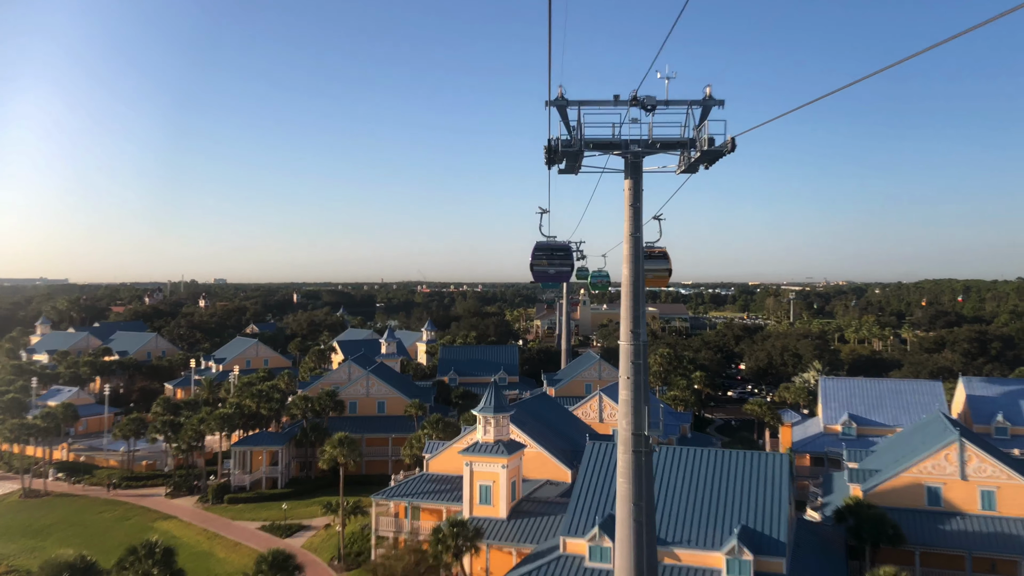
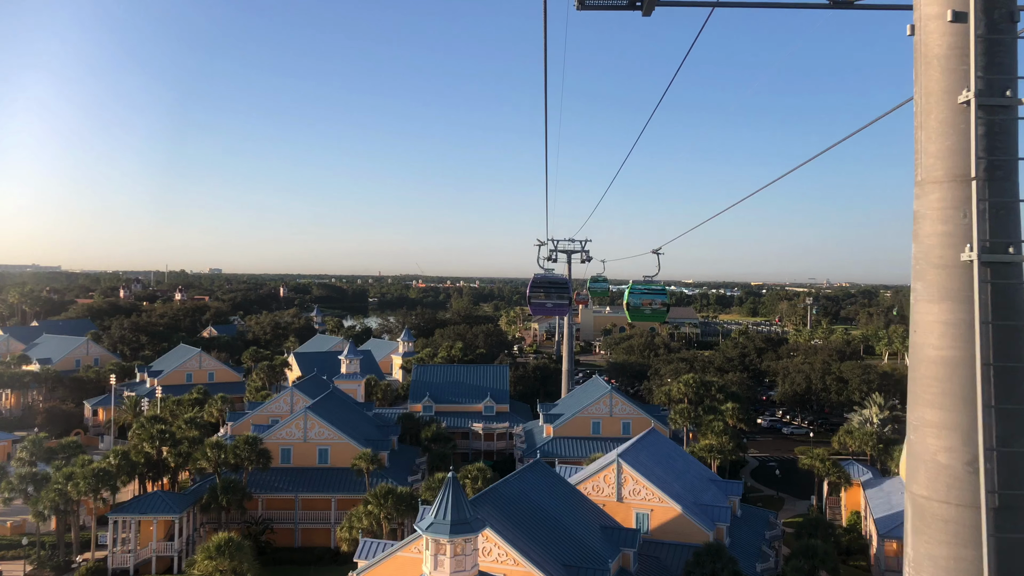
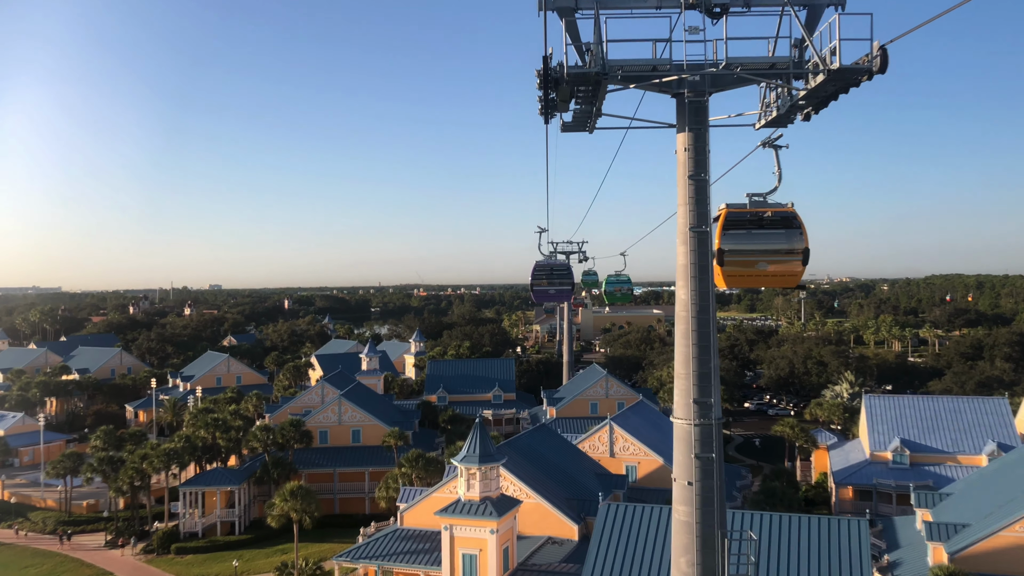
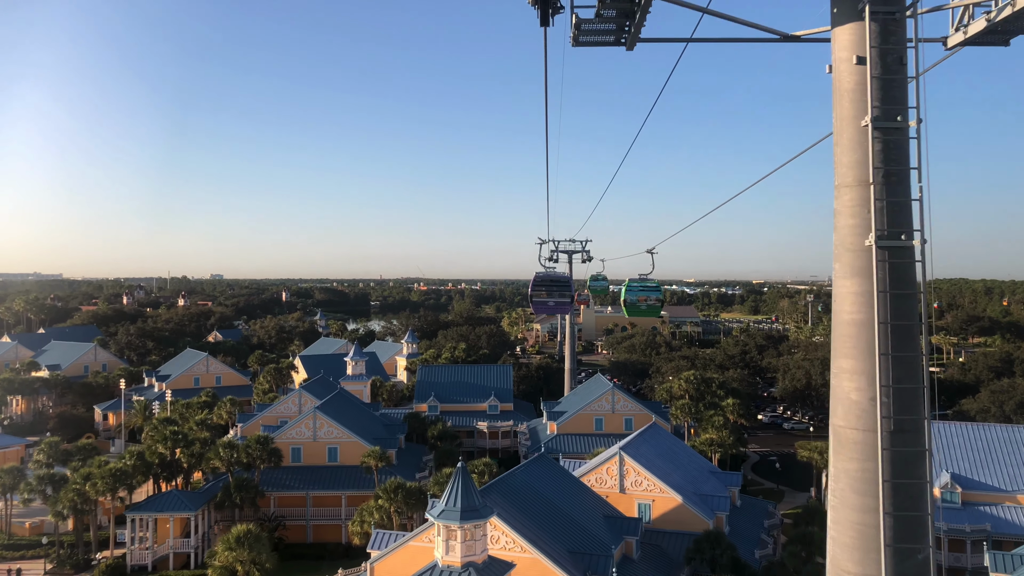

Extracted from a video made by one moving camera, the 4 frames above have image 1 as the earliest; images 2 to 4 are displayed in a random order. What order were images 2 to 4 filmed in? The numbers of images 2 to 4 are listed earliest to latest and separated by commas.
3, 4, 2
